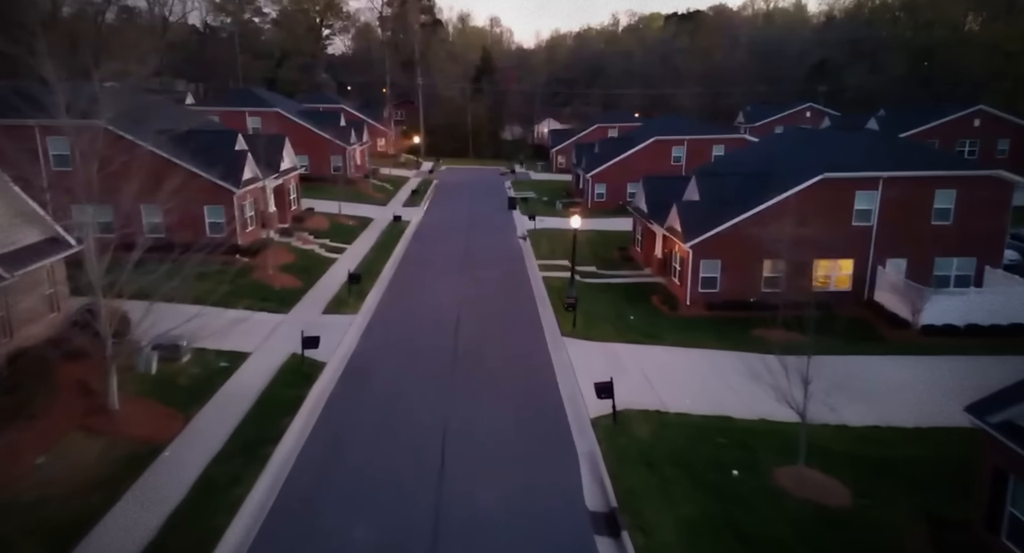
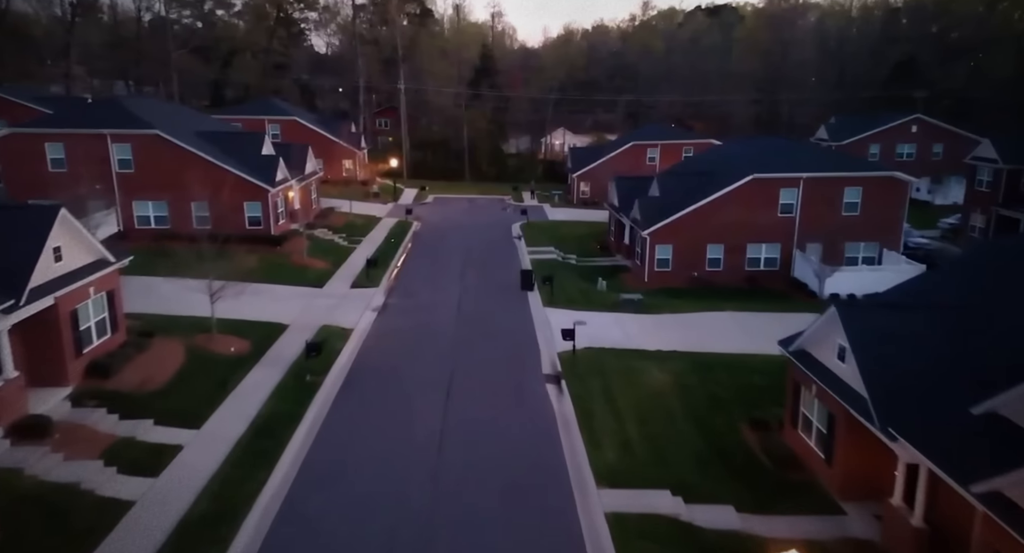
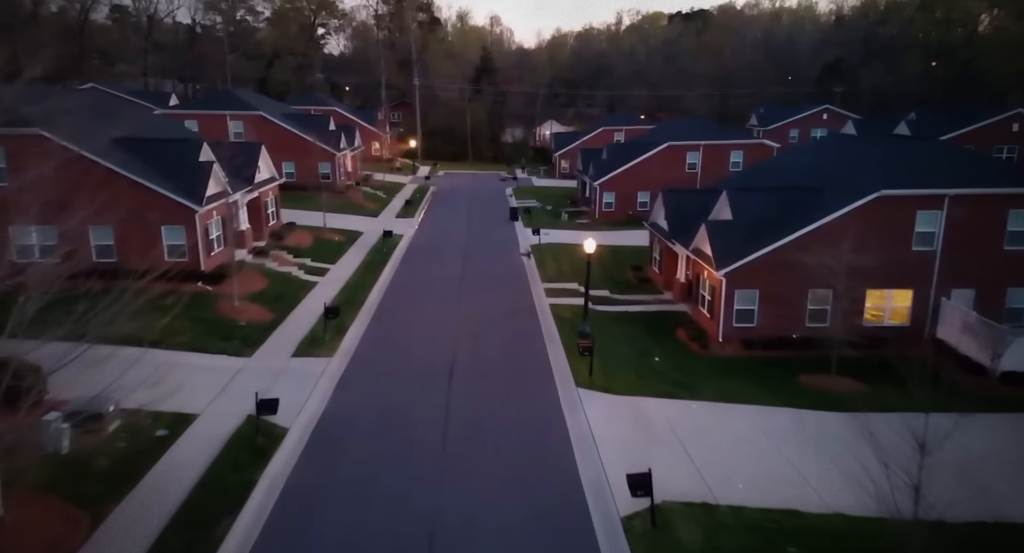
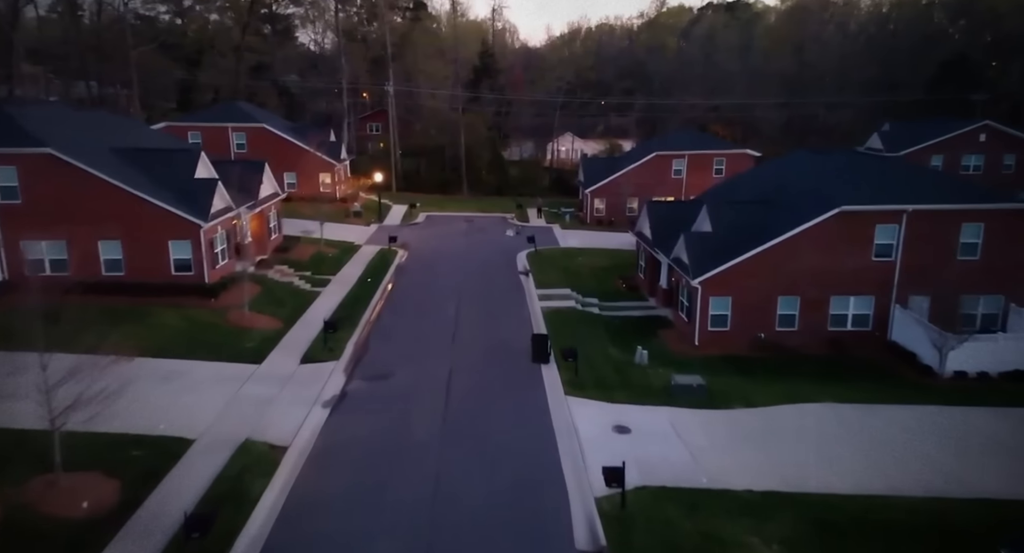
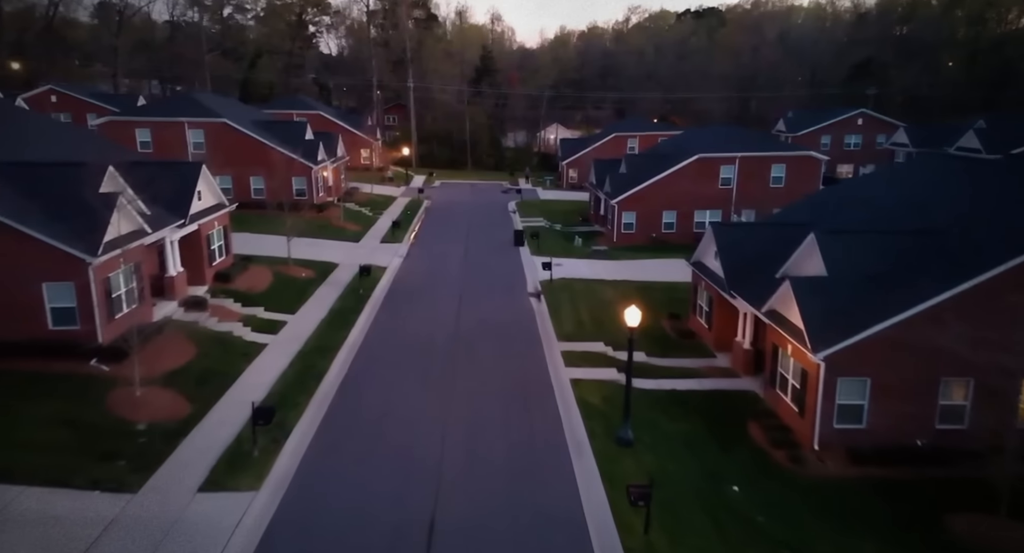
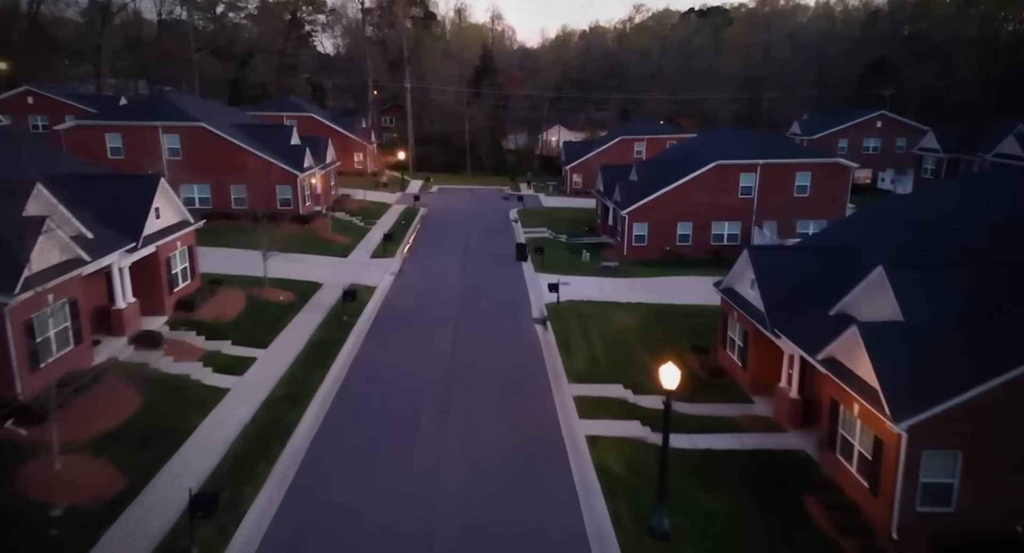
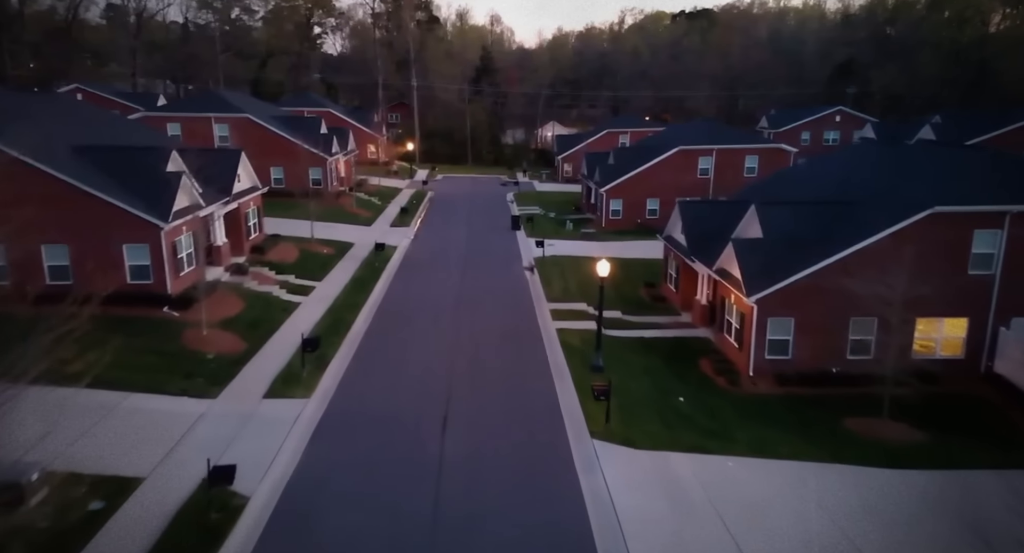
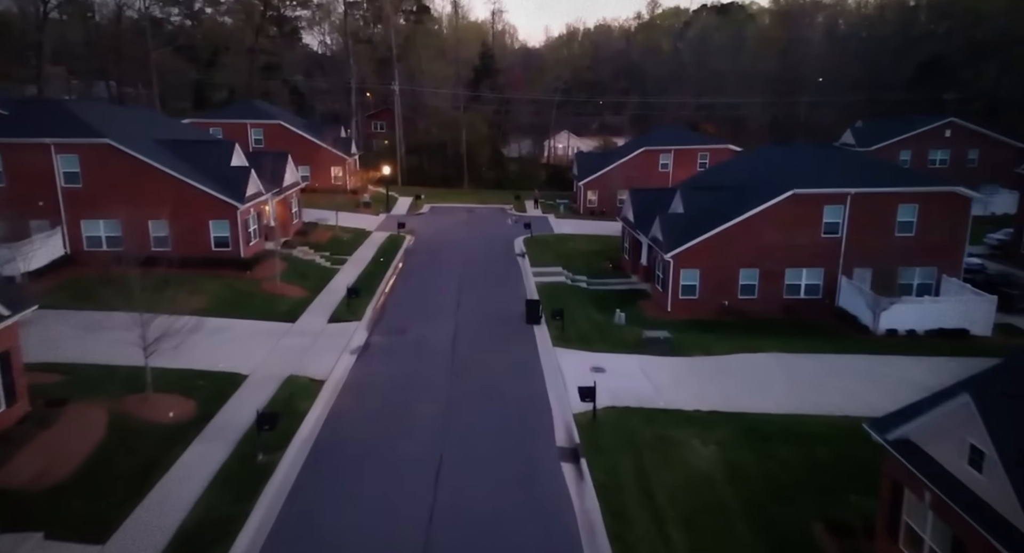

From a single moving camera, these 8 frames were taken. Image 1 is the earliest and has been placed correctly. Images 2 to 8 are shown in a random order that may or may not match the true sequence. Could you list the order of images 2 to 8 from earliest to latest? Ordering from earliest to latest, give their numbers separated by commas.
3, 7, 5, 6, 2, 8, 4
